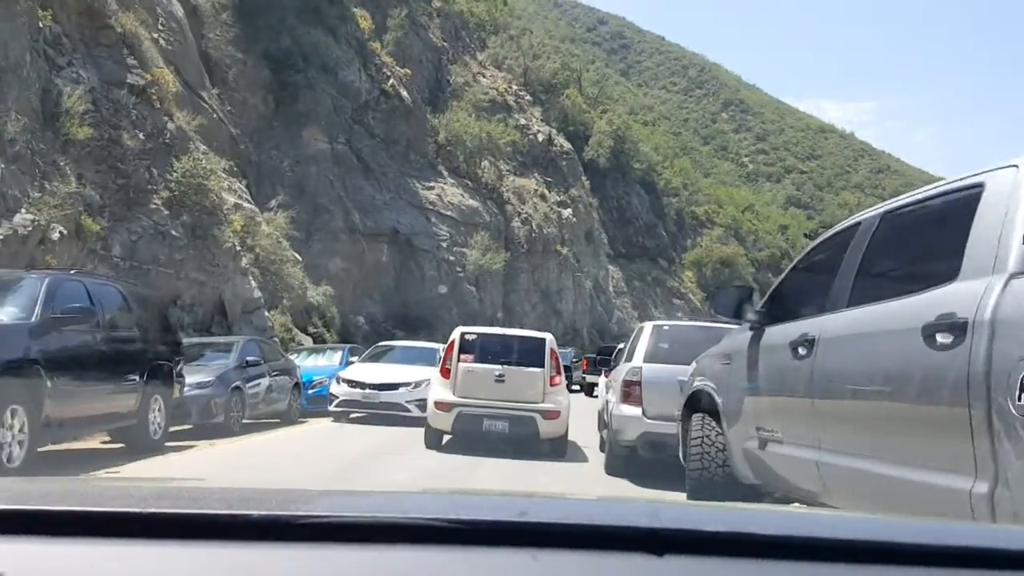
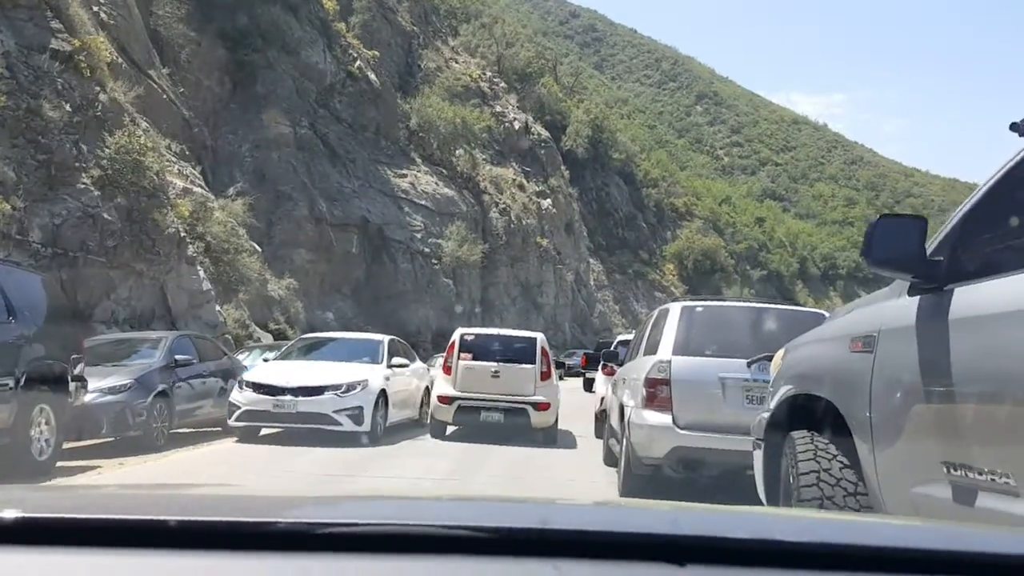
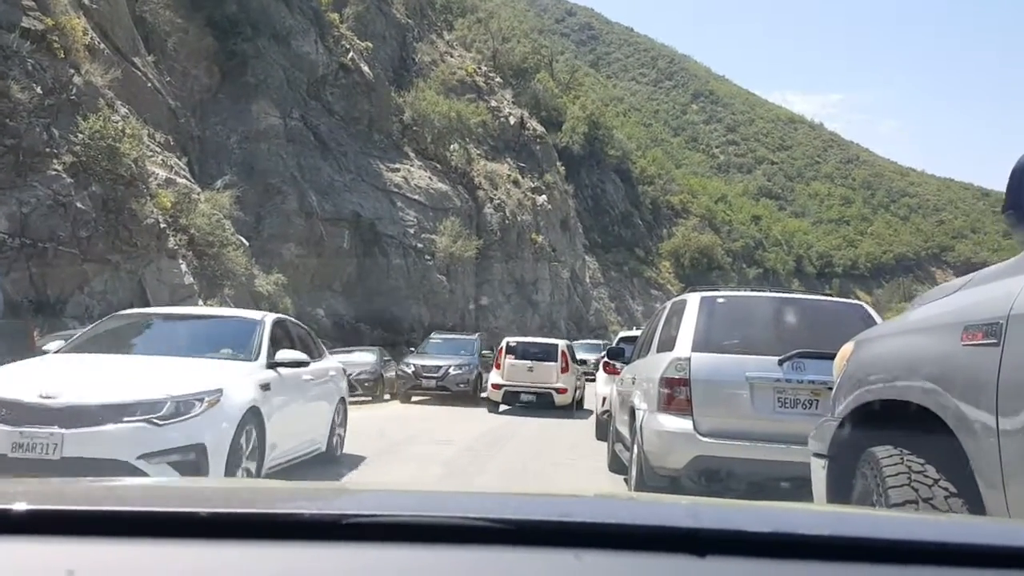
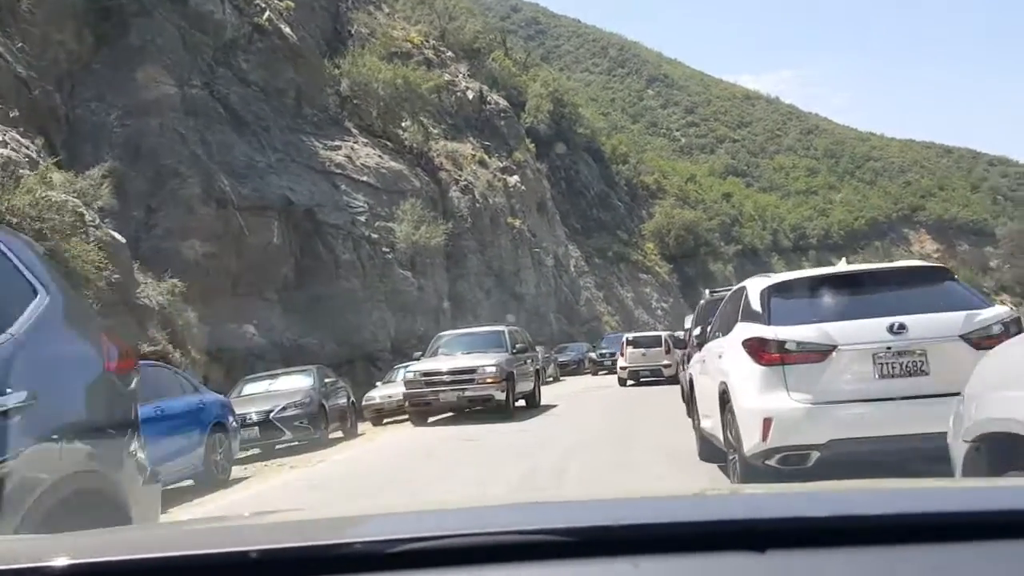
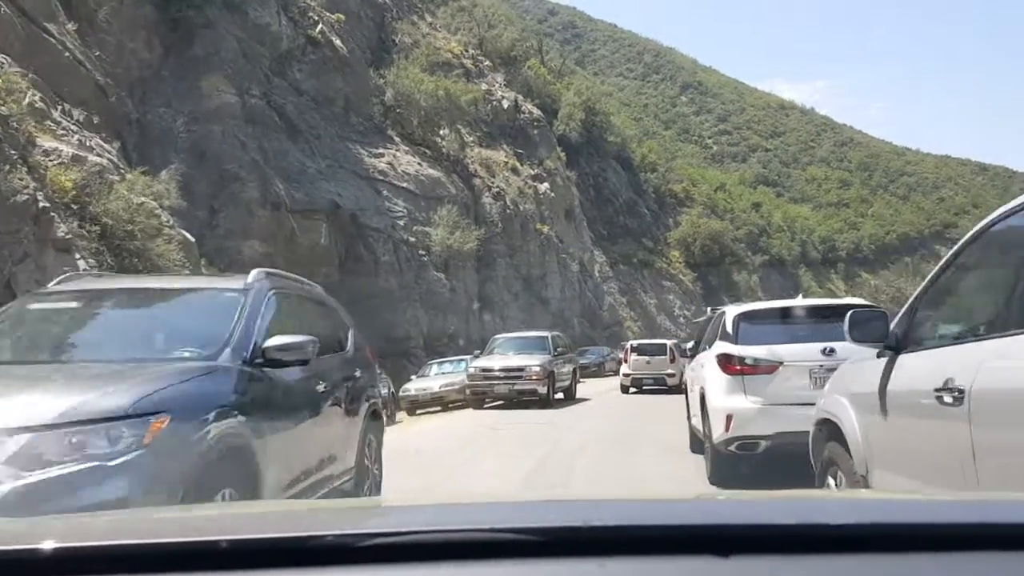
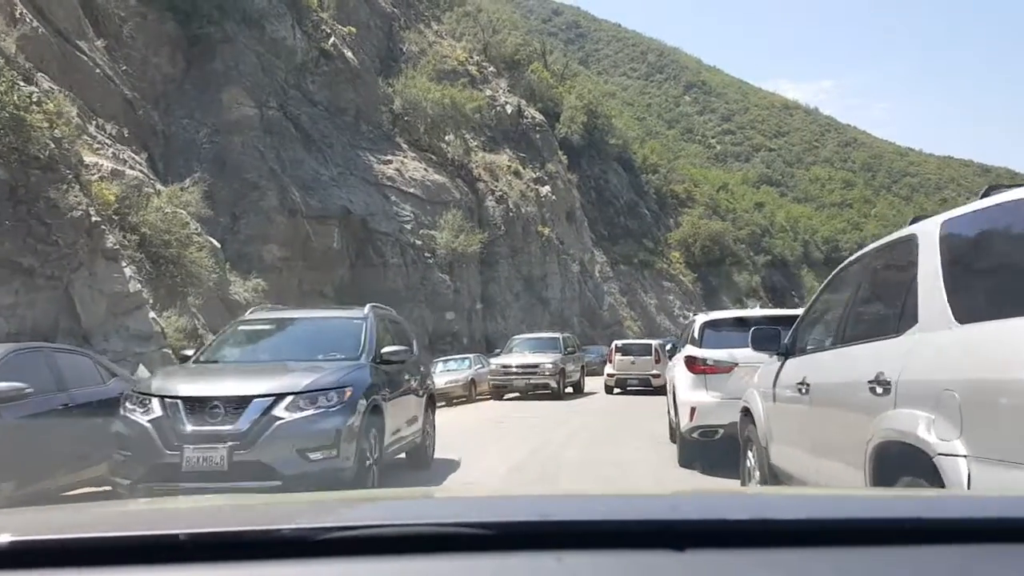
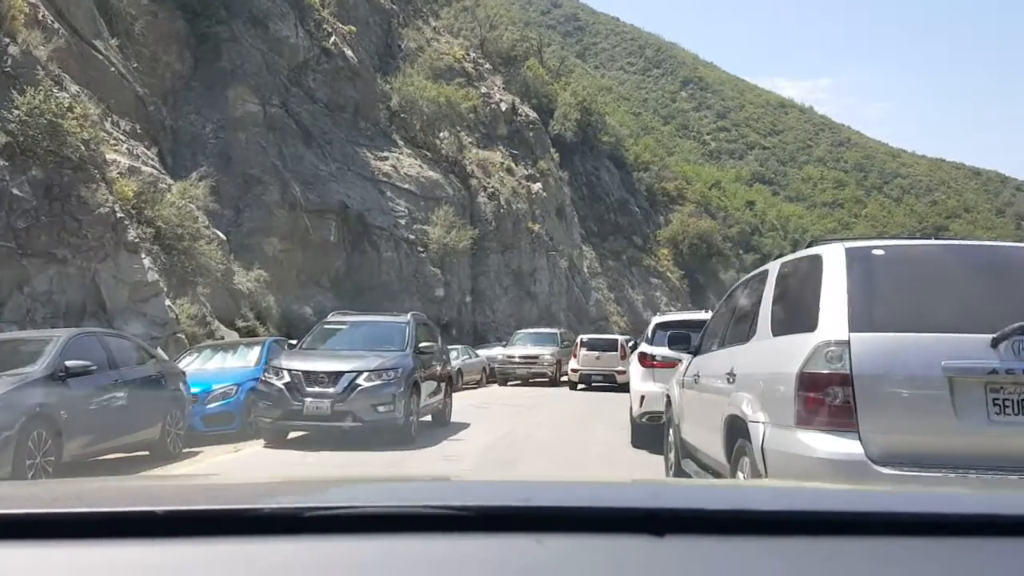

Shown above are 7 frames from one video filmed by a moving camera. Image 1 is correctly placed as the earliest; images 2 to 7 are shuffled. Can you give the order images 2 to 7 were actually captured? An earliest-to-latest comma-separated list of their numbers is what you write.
2, 3, 7, 6, 5, 4
